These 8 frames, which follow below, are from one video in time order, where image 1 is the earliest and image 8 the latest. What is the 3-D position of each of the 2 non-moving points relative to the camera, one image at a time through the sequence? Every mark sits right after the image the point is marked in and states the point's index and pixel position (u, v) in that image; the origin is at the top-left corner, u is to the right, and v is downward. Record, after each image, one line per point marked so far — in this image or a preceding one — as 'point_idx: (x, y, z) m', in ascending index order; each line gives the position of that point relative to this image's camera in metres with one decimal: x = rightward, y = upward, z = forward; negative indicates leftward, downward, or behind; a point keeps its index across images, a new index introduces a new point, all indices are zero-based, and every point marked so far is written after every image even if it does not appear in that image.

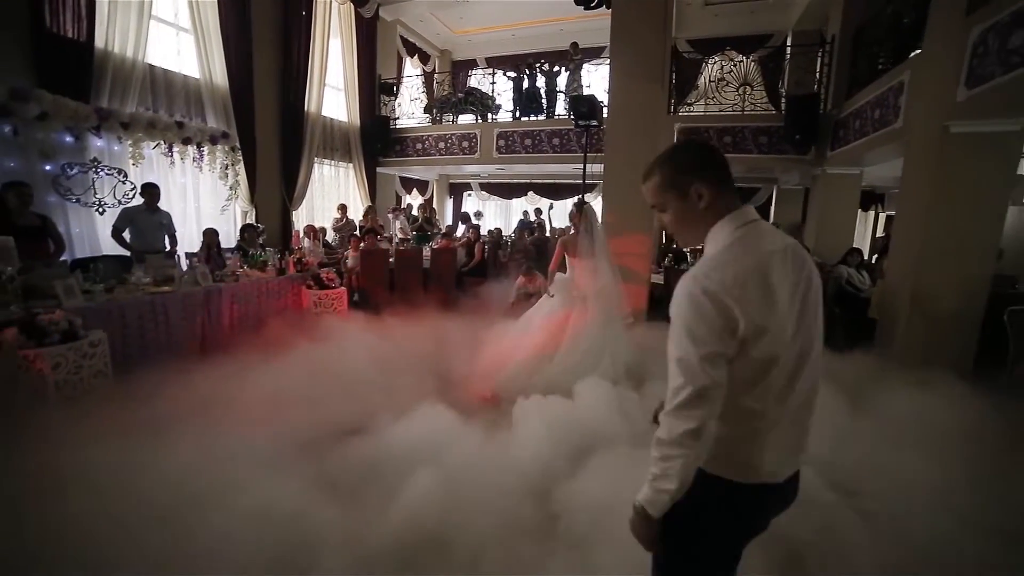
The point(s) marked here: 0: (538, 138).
0: (+0.4, +2.0, +6.9) m
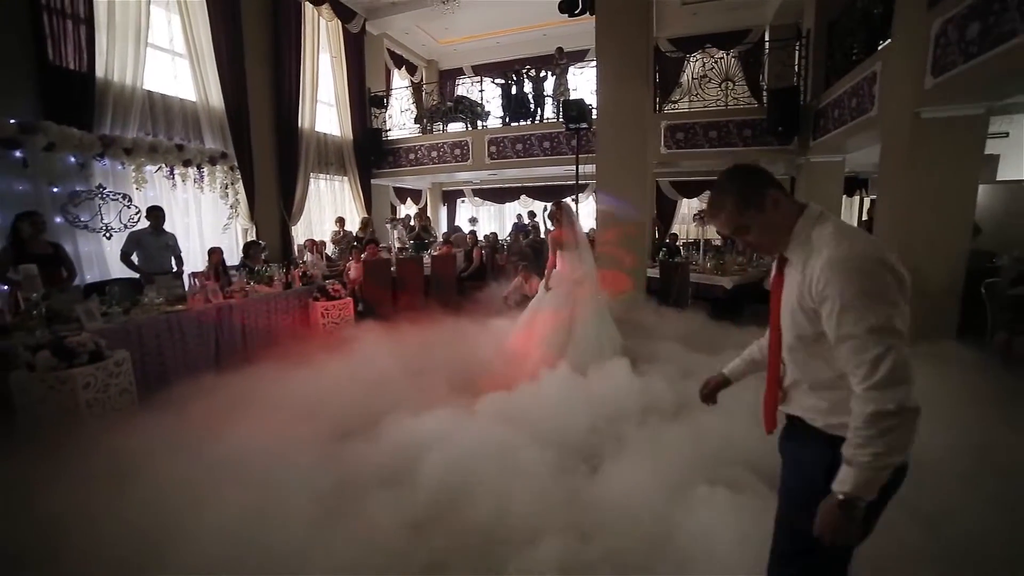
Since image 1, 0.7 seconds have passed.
0: (+0.2, +2.0, +7.0) m
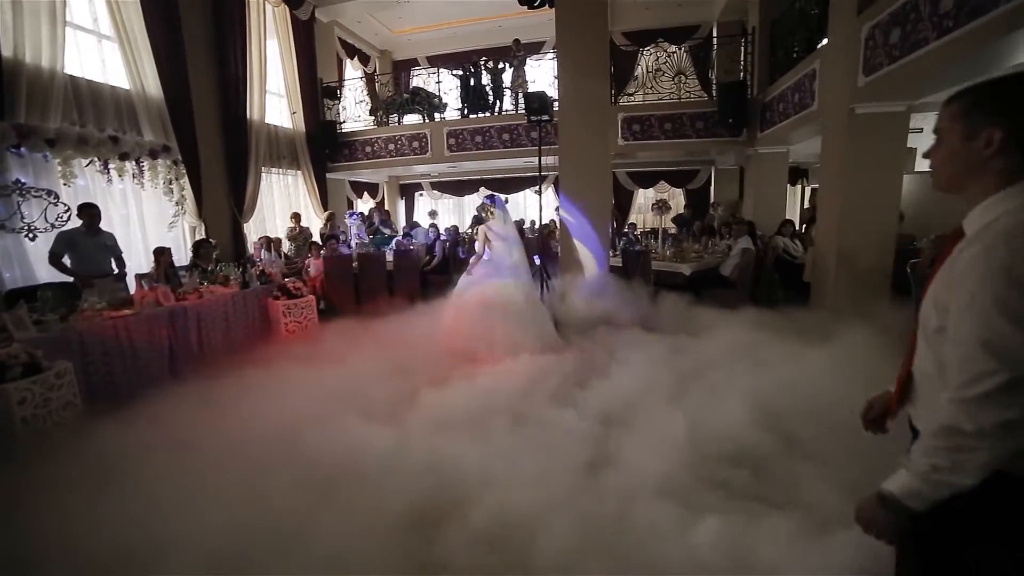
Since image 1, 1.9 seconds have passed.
0: (-0.3, +2.1, +7.0) m
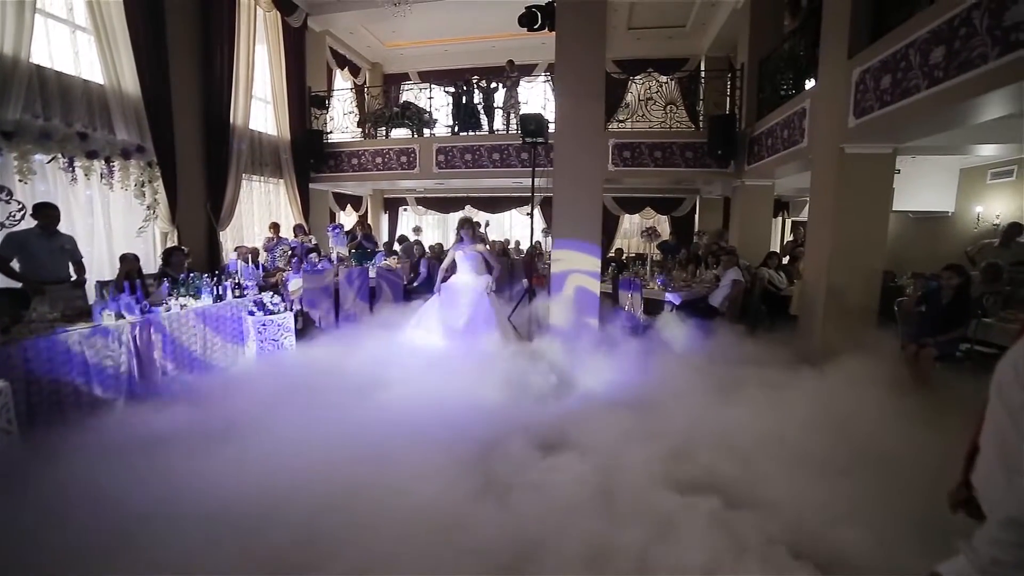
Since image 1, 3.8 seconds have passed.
0: (-0.5, +1.9, +6.9) m
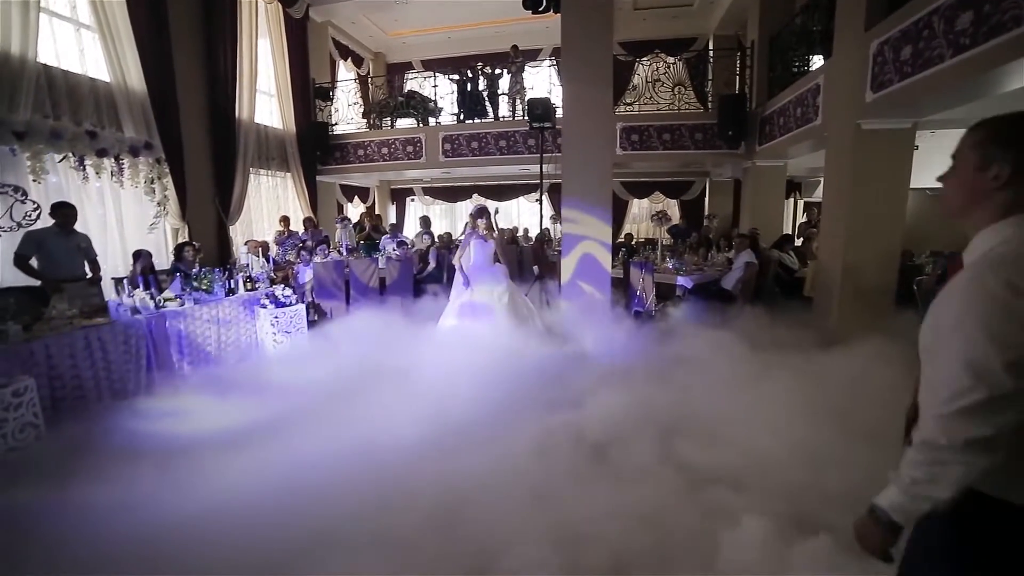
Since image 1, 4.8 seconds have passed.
0: (-0.4, +2.0, +6.9) m
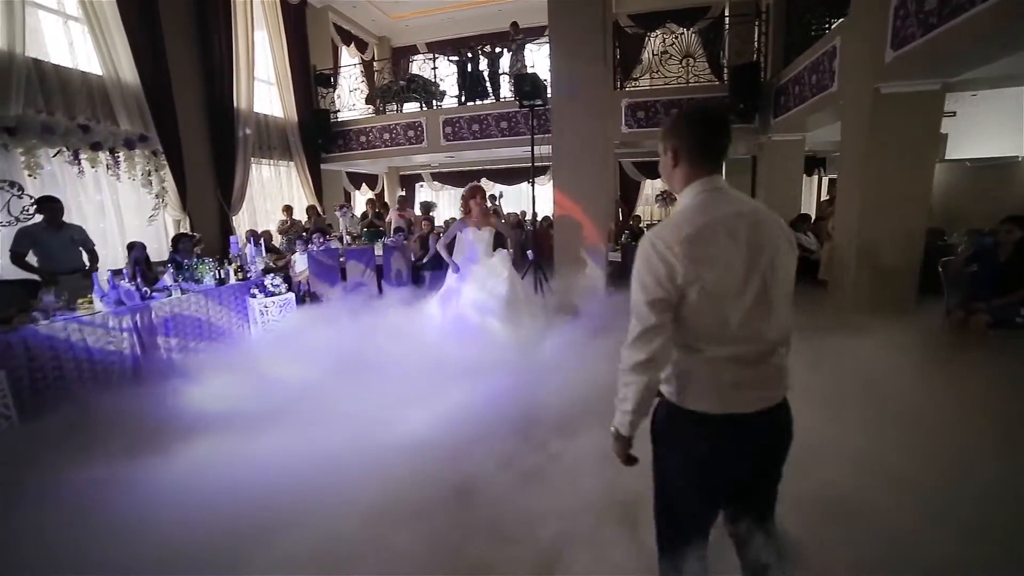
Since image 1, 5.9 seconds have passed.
0: (-0.3, +2.2, +6.7) m
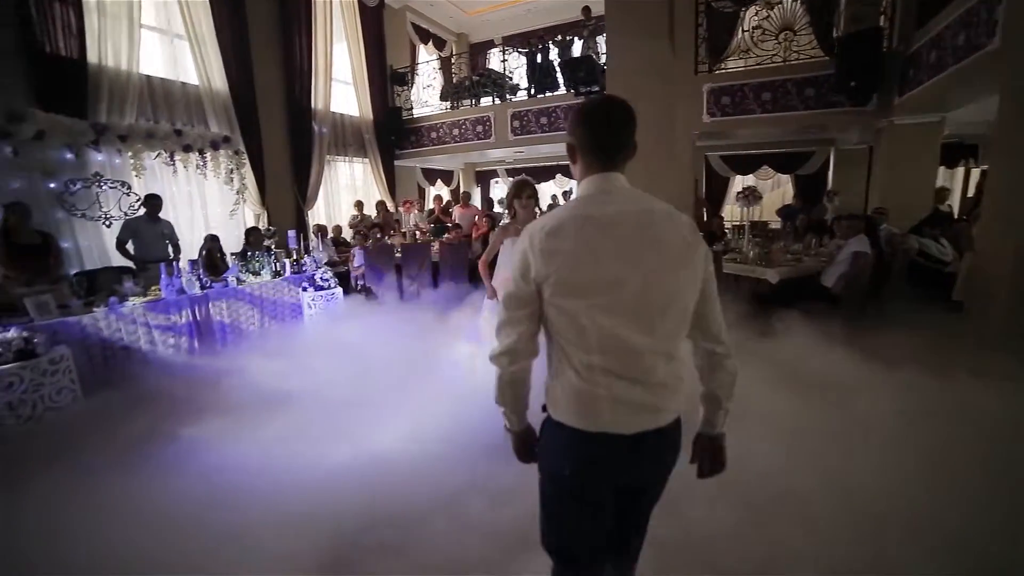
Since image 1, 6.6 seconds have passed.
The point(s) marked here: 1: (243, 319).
0: (+0.6, +2.2, +6.4) m
1: (-2.3, -0.3, +4.5) m
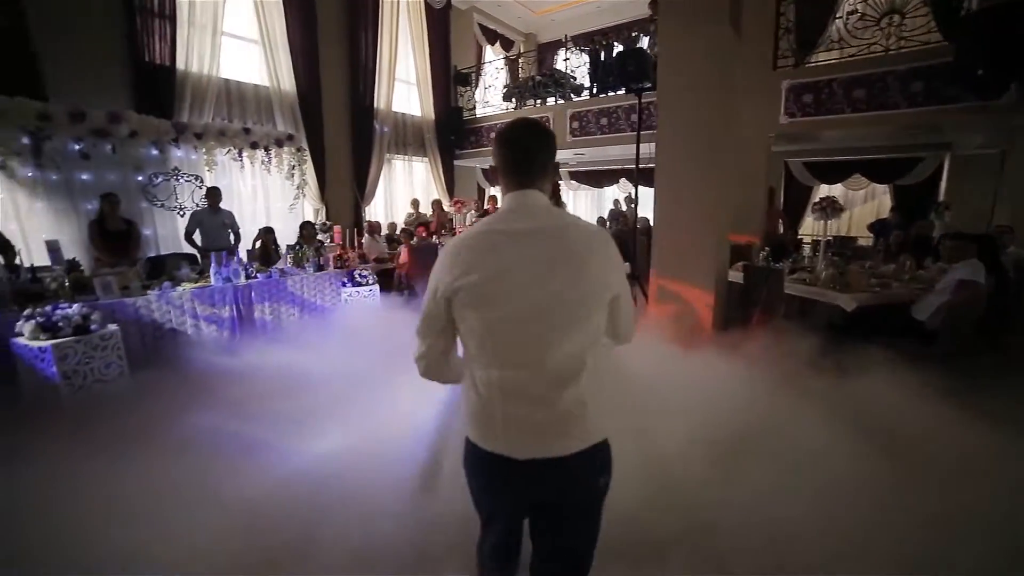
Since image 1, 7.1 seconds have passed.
0: (+1.3, +2.1, +6.0) m
1: (-2.0, -0.3, +4.6) m
